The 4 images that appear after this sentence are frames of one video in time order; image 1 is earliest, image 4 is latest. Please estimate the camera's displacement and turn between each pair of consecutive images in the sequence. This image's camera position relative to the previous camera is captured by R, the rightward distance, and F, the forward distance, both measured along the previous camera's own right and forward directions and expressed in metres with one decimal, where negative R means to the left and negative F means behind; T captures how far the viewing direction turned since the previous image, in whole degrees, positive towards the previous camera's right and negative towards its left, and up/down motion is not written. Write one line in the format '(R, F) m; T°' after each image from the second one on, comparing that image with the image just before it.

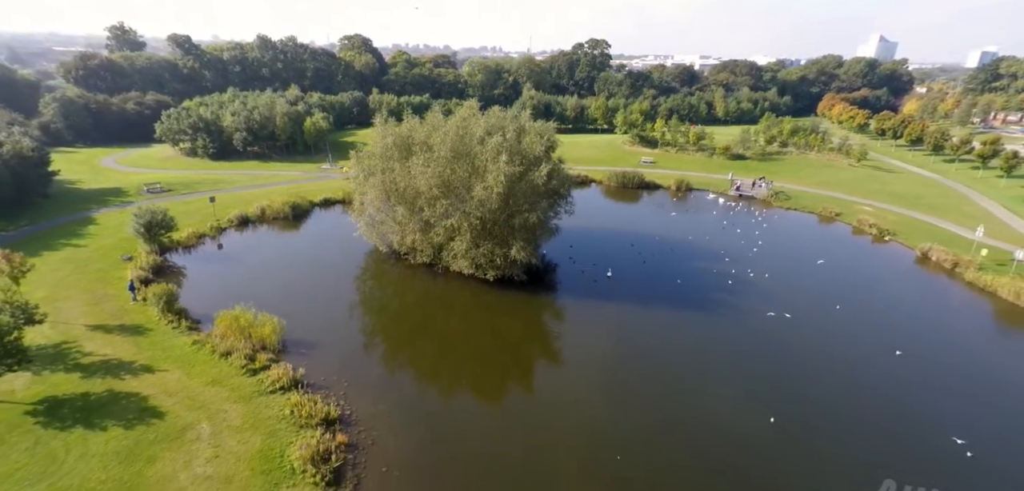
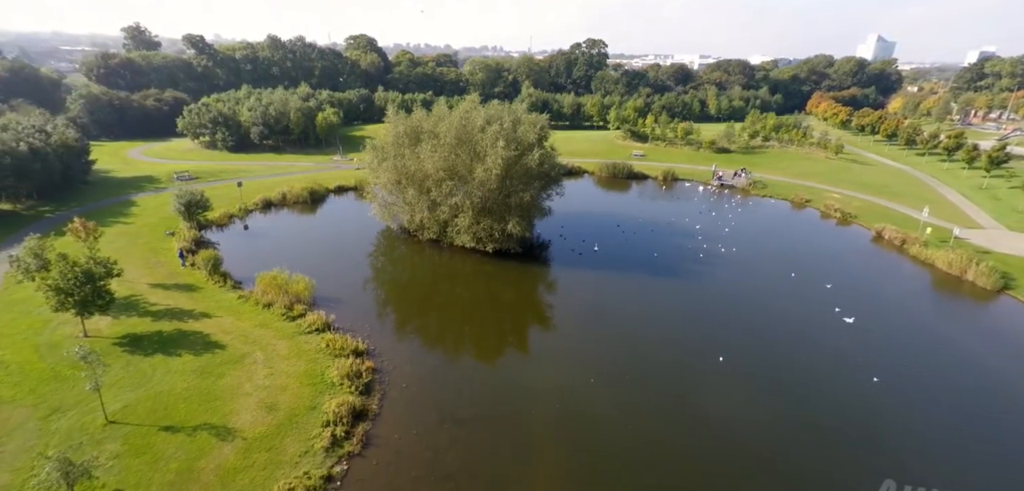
(+0.3, -4.7) m; 0°
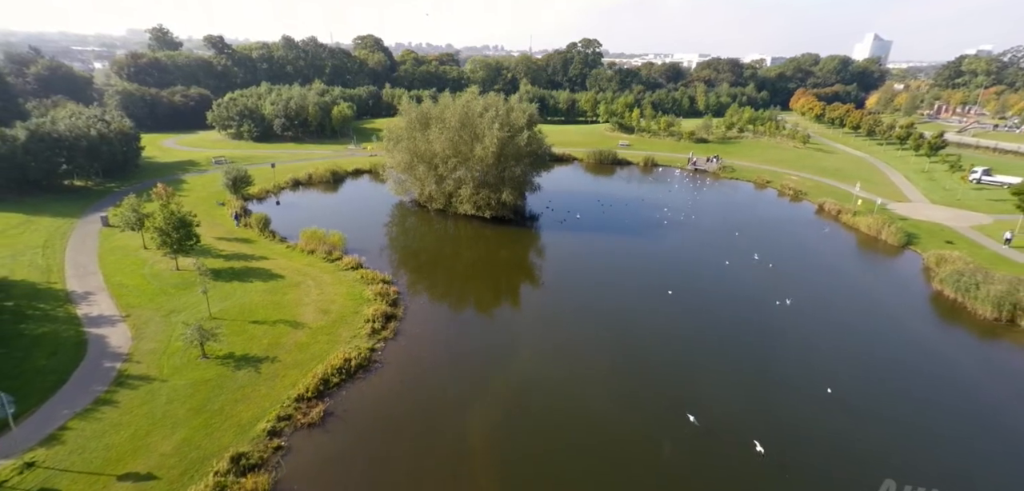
(+0.7, -7.6) m; 0°
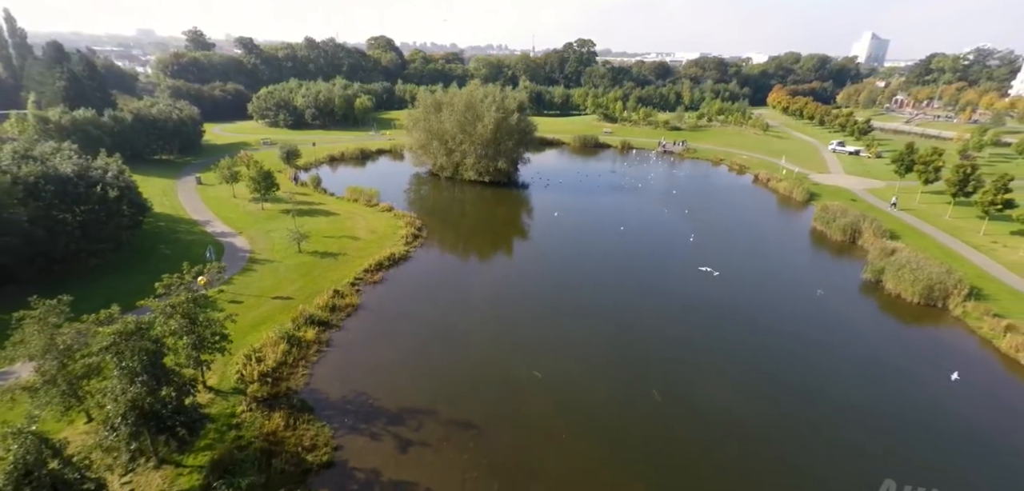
(+1.1, -12.6) m; 0°
